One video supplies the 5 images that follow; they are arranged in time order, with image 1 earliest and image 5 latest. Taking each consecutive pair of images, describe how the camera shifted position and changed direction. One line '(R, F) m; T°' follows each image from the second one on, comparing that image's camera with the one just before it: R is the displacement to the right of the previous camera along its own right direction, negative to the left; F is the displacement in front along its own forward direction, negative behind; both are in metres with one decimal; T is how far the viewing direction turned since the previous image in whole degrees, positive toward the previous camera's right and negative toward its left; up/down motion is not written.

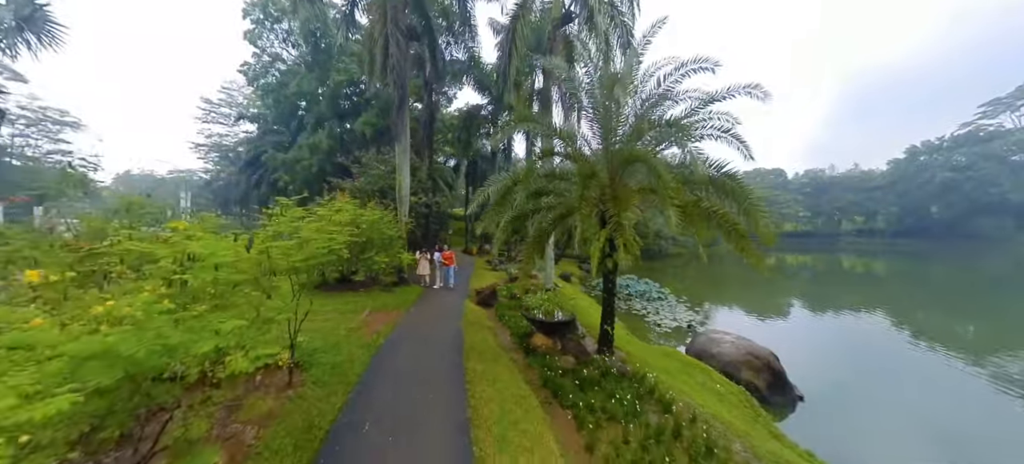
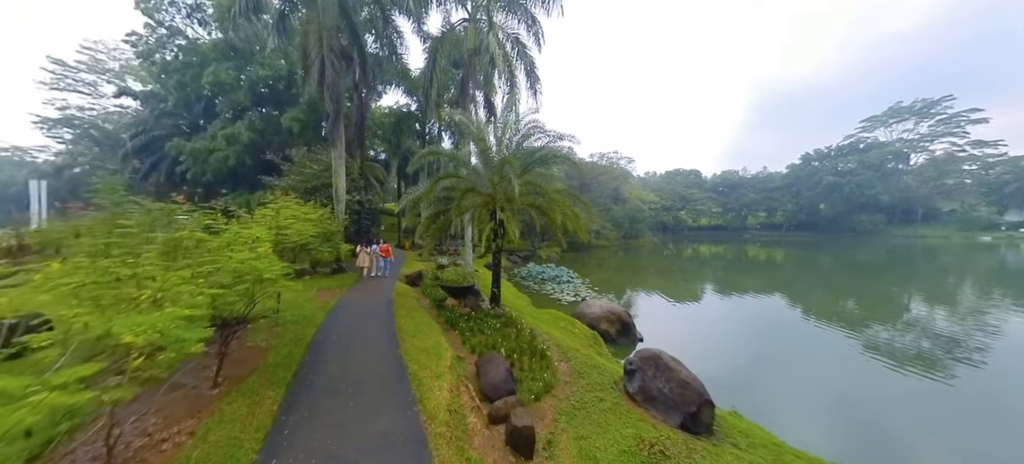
(+0.5, -2.7) m; +11°
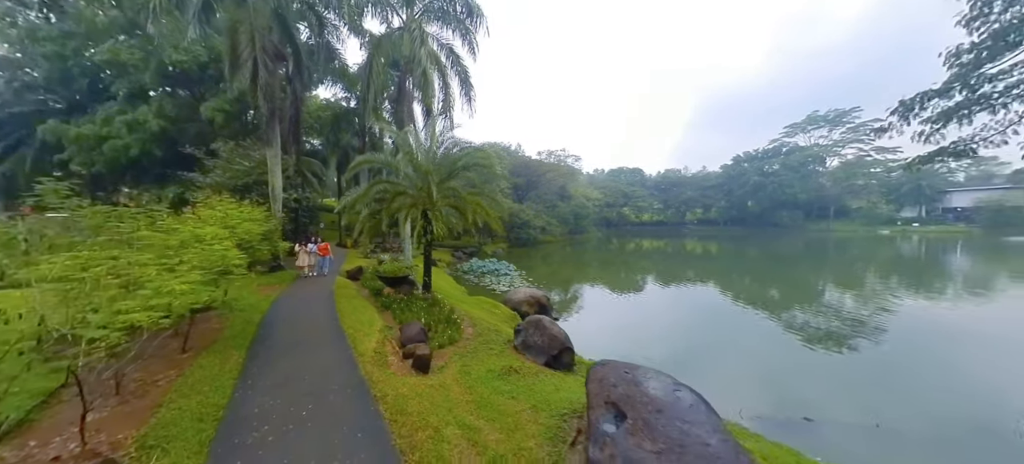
(+0.6, -1.7) m; +9°
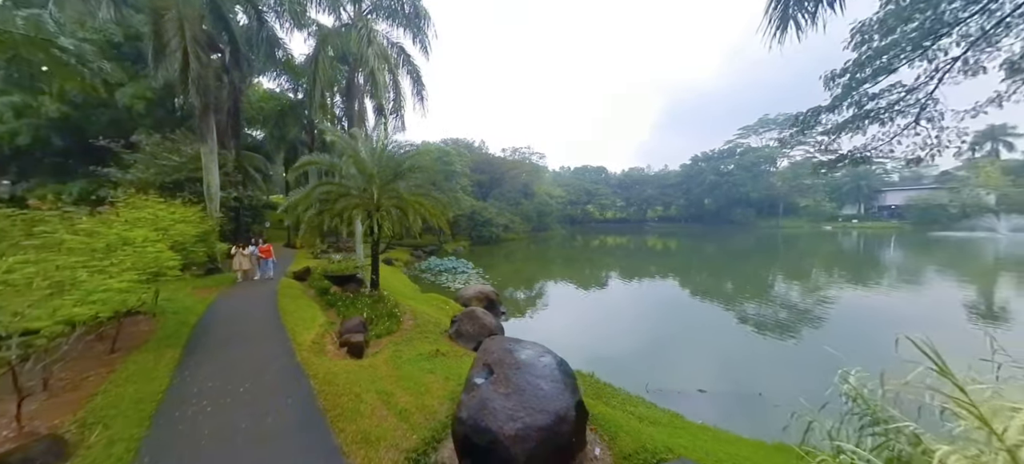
(+0.6, -0.7) m; +6°
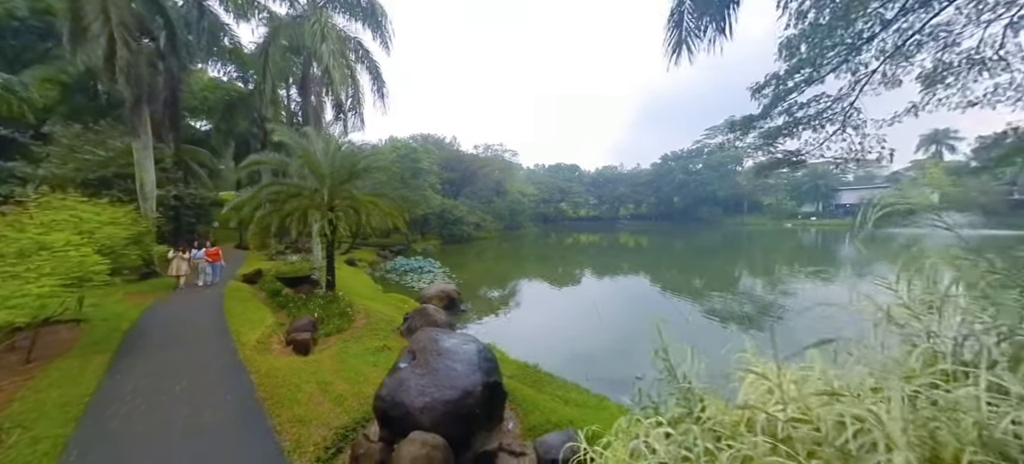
(+0.4, -0.3) m; +5°
